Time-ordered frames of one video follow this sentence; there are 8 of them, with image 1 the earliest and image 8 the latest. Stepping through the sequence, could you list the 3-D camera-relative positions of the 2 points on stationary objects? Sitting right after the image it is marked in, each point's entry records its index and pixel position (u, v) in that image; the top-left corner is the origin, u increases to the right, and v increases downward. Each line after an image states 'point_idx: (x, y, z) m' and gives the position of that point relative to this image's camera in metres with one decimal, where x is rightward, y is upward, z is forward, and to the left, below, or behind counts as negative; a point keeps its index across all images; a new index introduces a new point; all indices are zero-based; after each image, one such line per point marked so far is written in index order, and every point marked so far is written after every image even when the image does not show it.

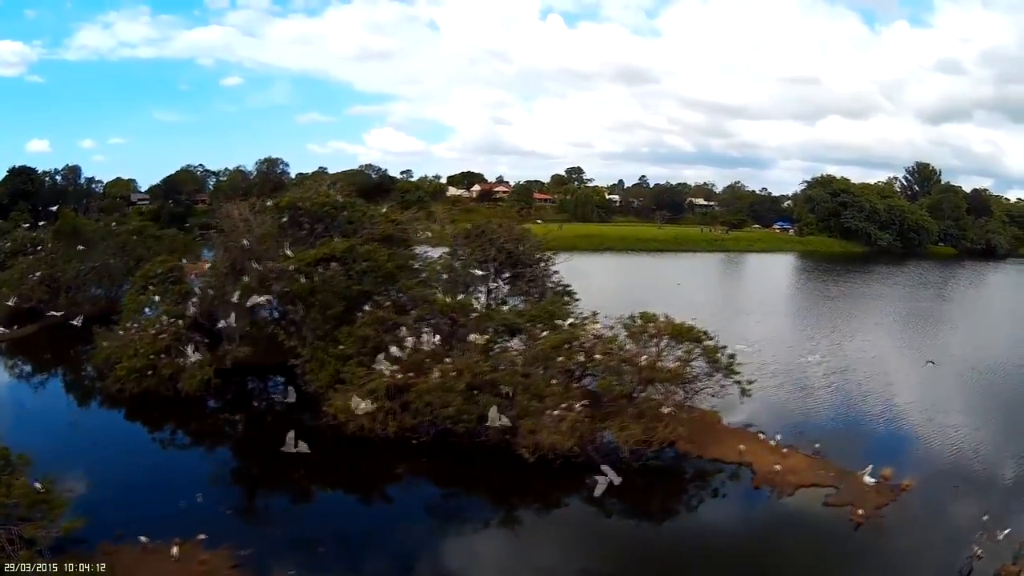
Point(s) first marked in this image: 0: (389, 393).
0: (-4.5, -2.9, +21.4) m
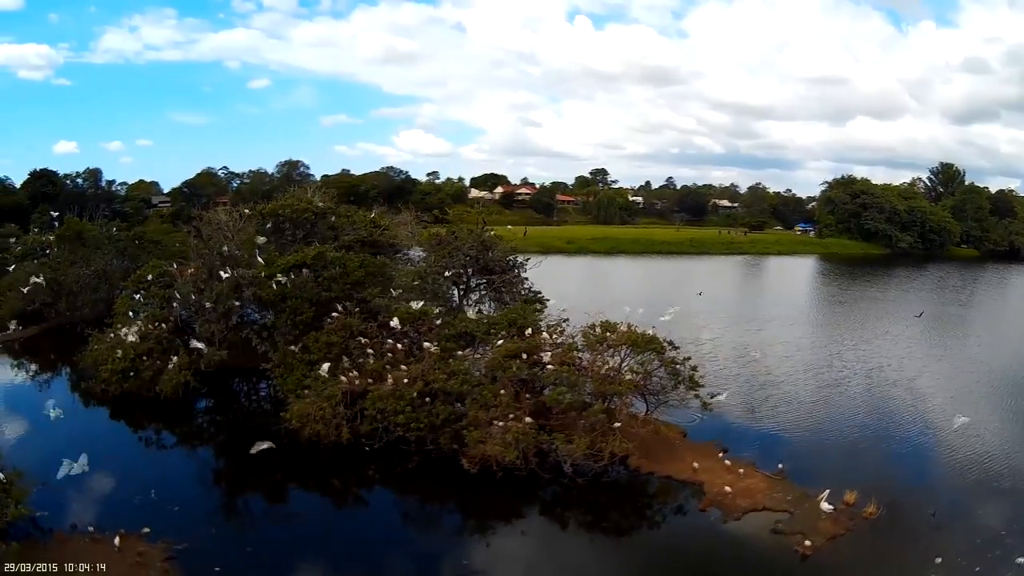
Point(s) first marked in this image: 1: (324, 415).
0: (-5.3, -3.0, +20.9) m
1: (-6.1, -3.3, +21.3) m
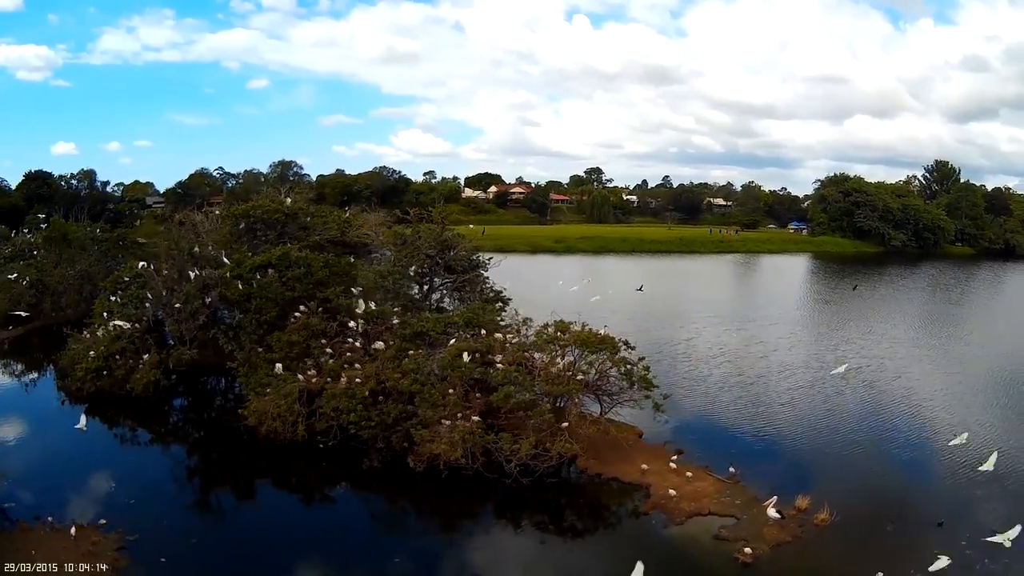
0: (-6.3, -3.0, +20.5) m
1: (-7.1, -3.3, +20.9) m
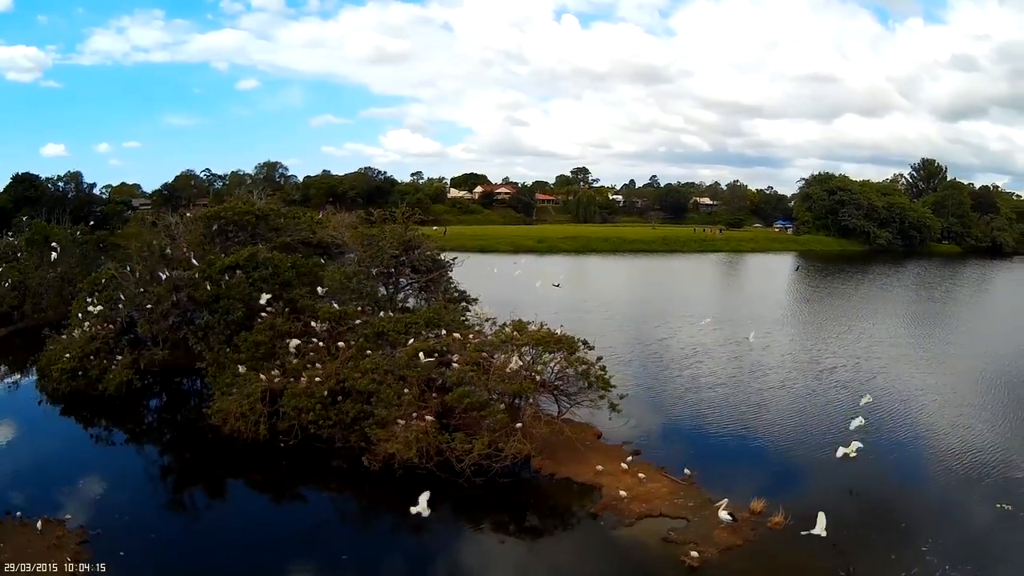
0: (-7.2, -3.1, +20.2) m
1: (-8.0, -3.4, +20.6) m
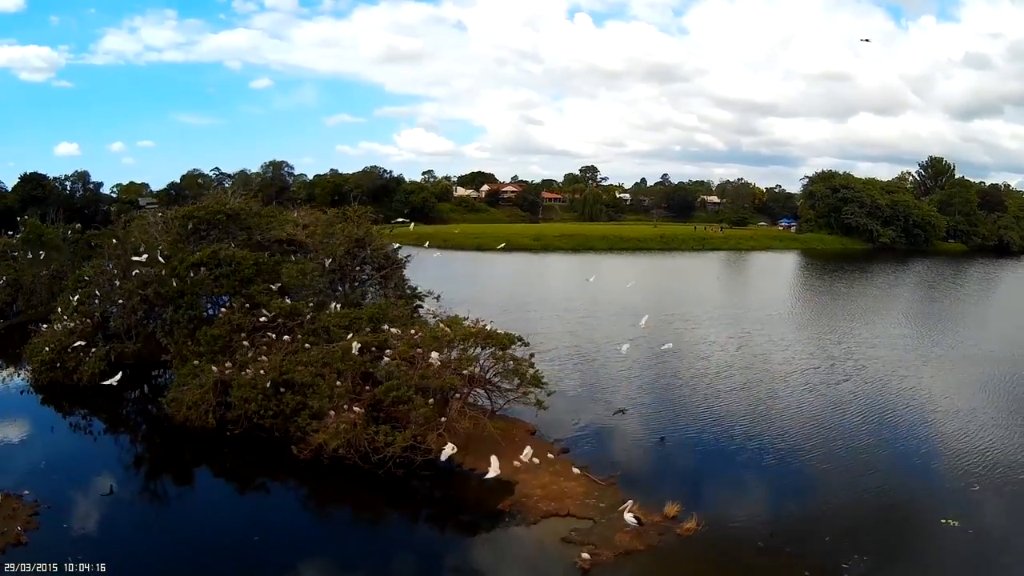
0: (-8.4, -3.0, +20.1) m
1: (-9.3, -3.3, +20.5) m
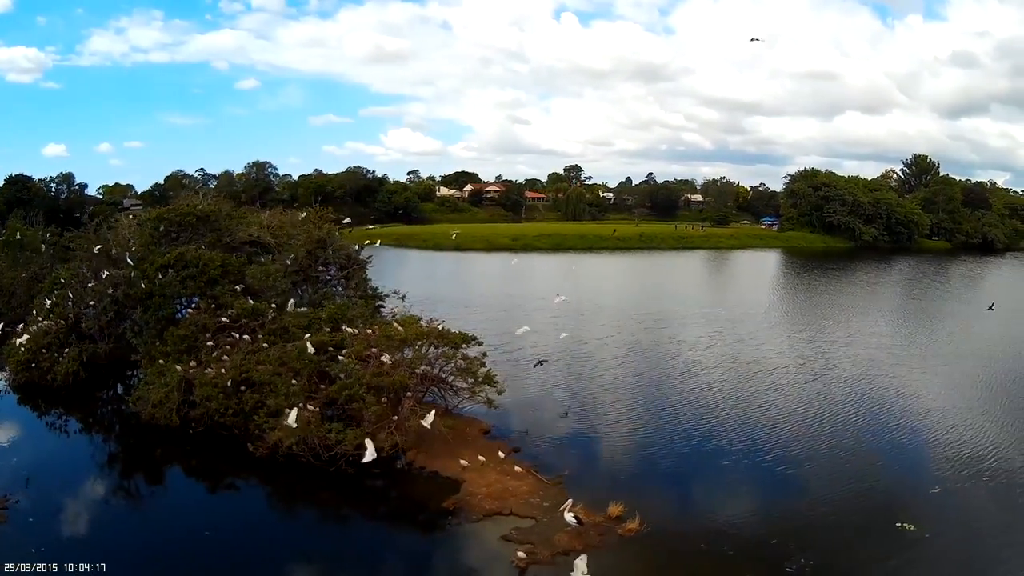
0: (-9.4, -3.1, +20.0) m
1: (-10.3, -3.3, +20.3) m
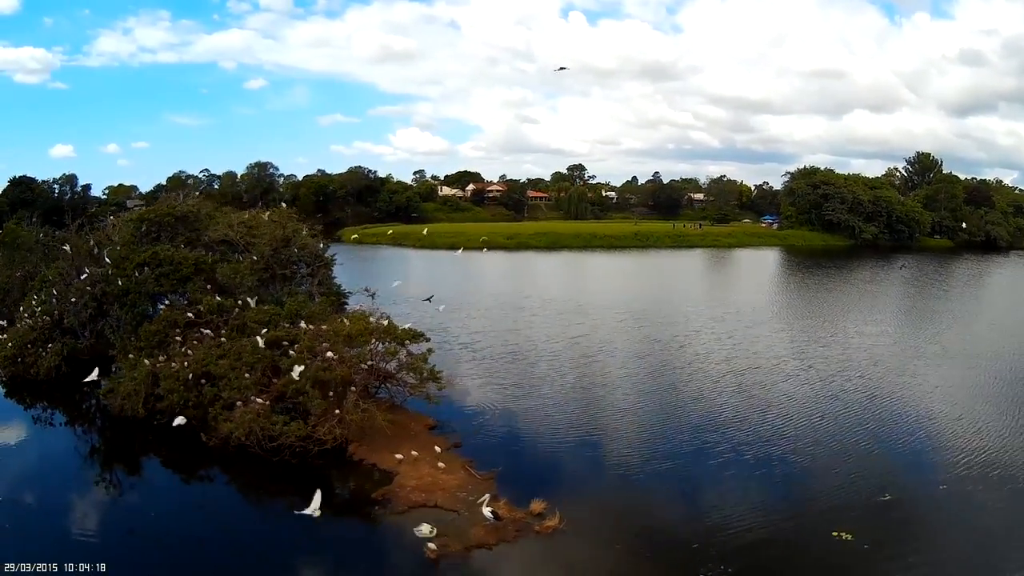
0: (-10.5, -3.0, +20.1) m
1: (-11.3, -3.3, +20.5) m
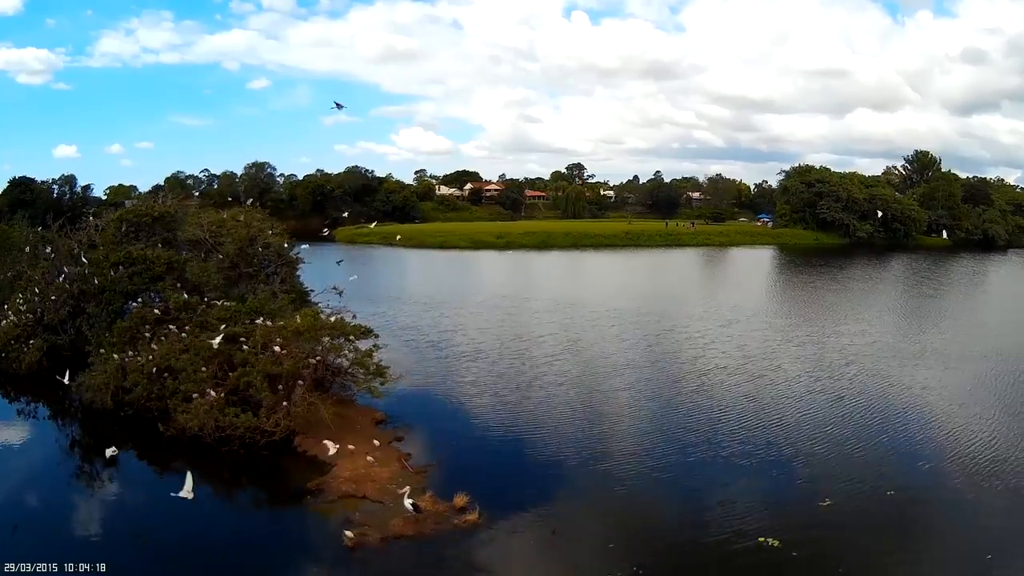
0: (-11.5, -3.0, +20.4) m
1: (-12.4, -3.3, +20.8) m
